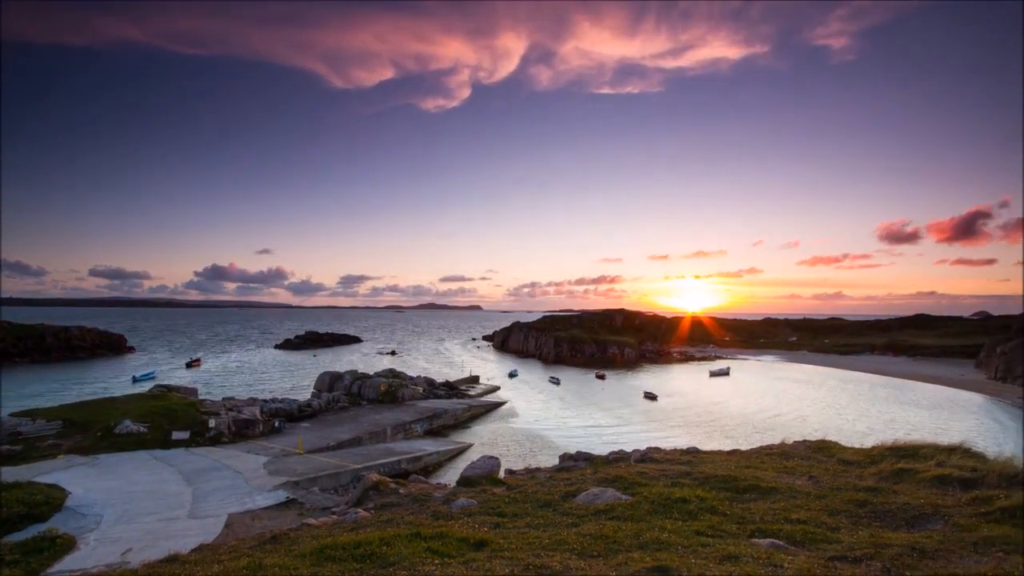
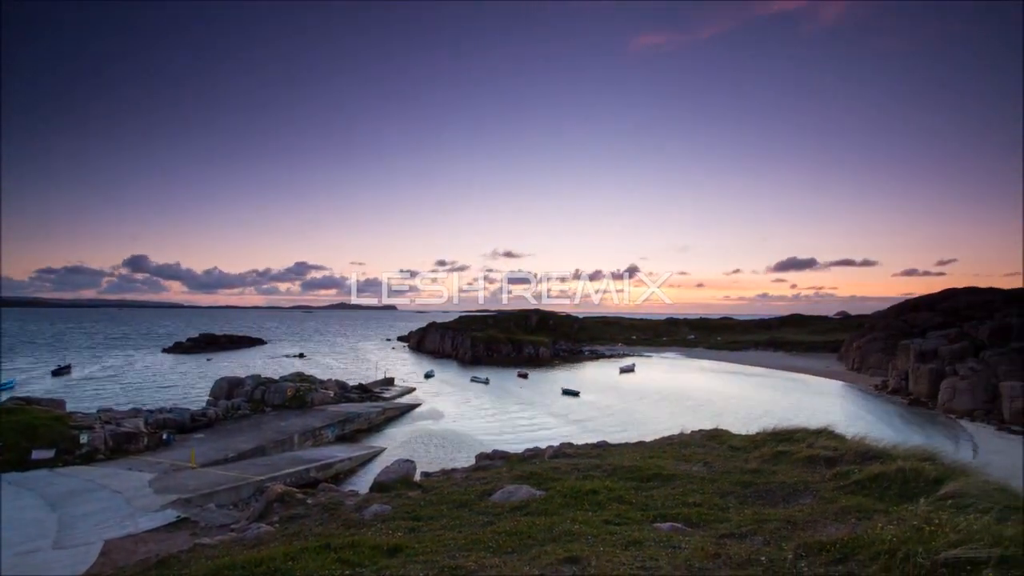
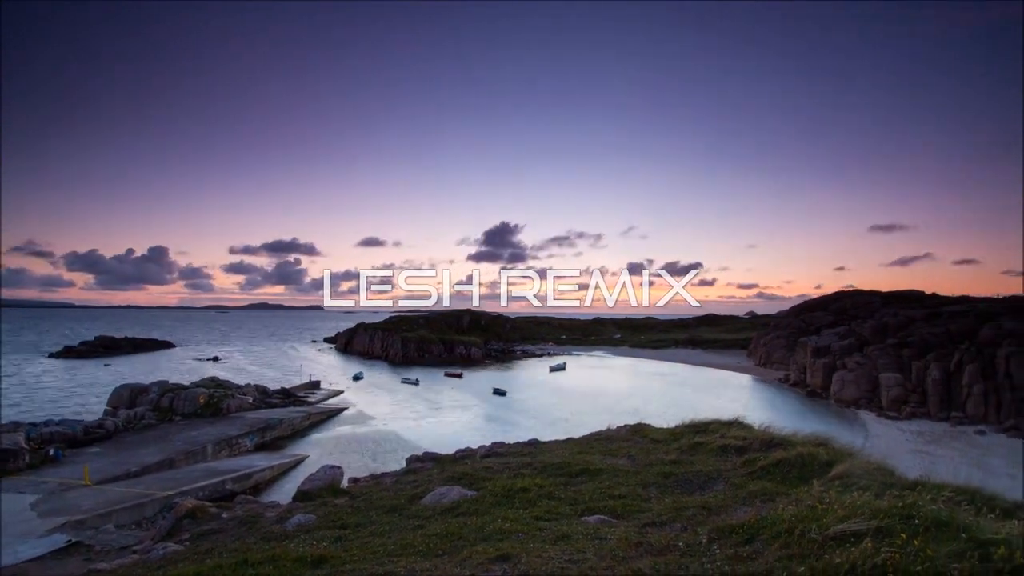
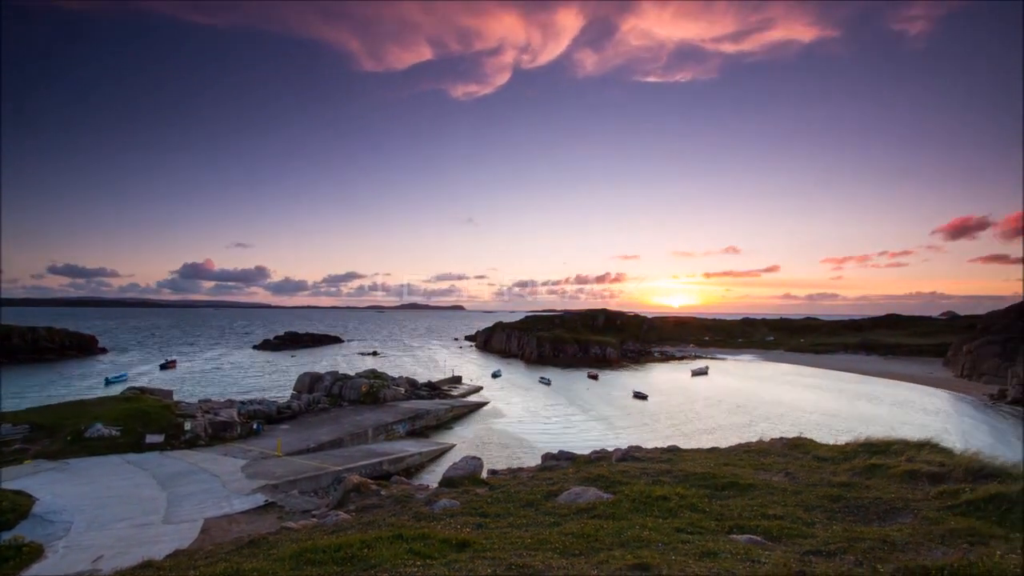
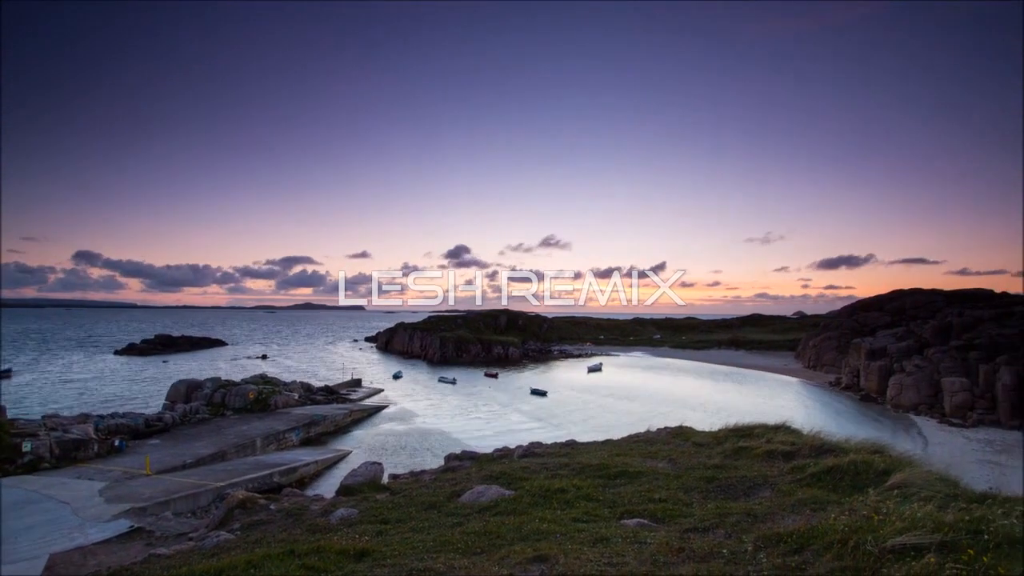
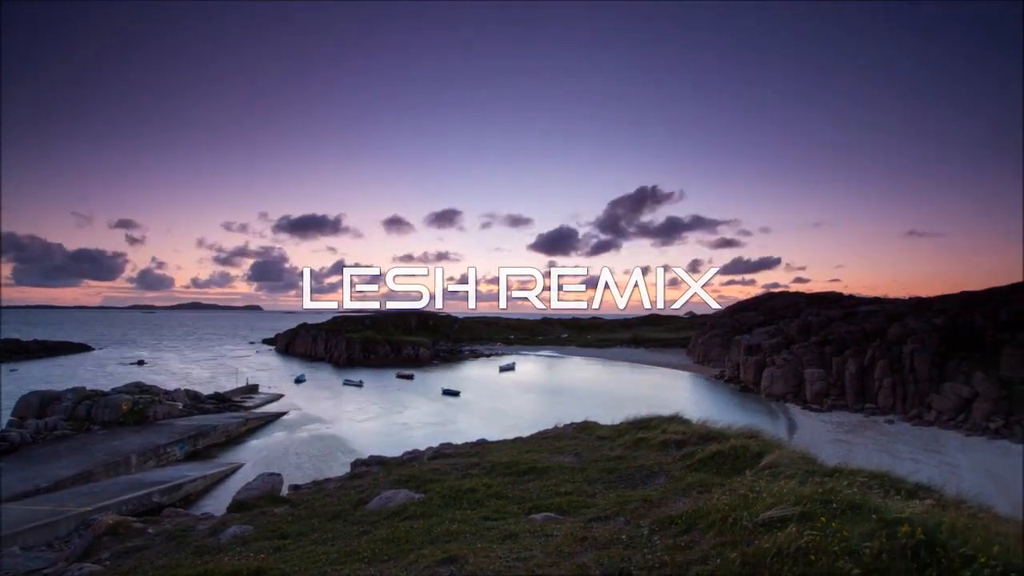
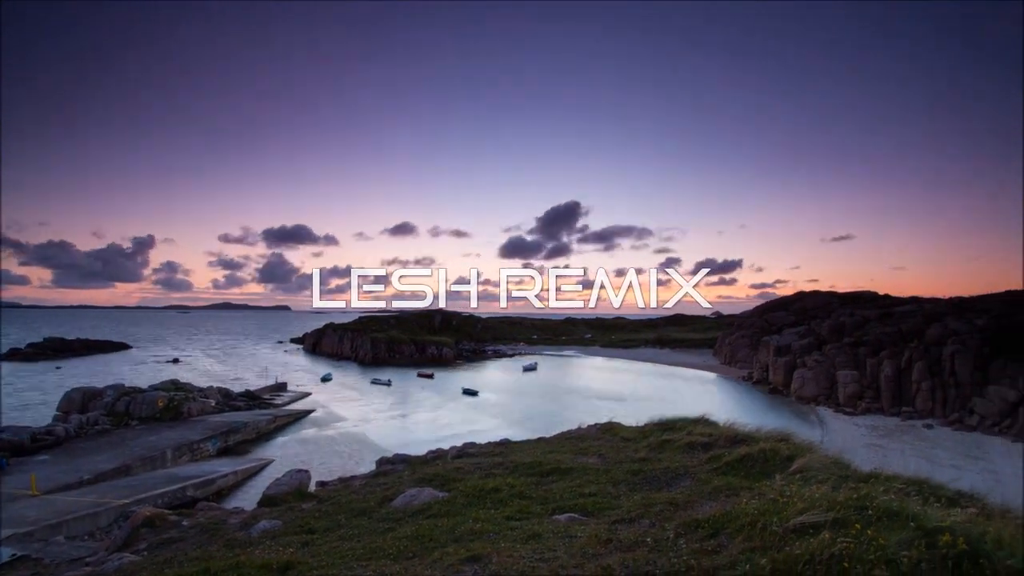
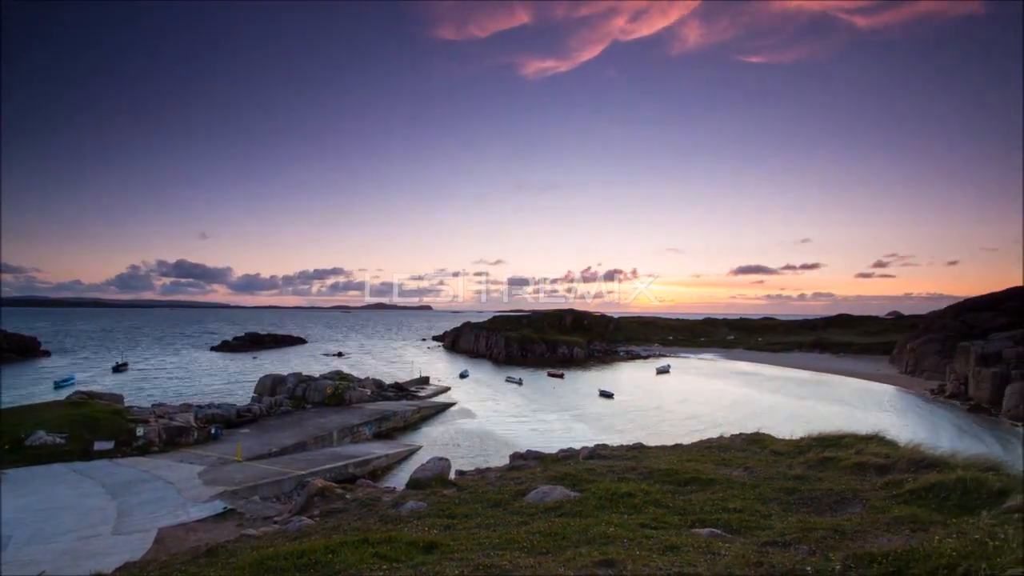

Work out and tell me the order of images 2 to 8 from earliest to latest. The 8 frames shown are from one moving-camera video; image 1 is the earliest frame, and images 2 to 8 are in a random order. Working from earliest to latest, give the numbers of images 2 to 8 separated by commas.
4, 8, 2, 5, 3, 7, 6
